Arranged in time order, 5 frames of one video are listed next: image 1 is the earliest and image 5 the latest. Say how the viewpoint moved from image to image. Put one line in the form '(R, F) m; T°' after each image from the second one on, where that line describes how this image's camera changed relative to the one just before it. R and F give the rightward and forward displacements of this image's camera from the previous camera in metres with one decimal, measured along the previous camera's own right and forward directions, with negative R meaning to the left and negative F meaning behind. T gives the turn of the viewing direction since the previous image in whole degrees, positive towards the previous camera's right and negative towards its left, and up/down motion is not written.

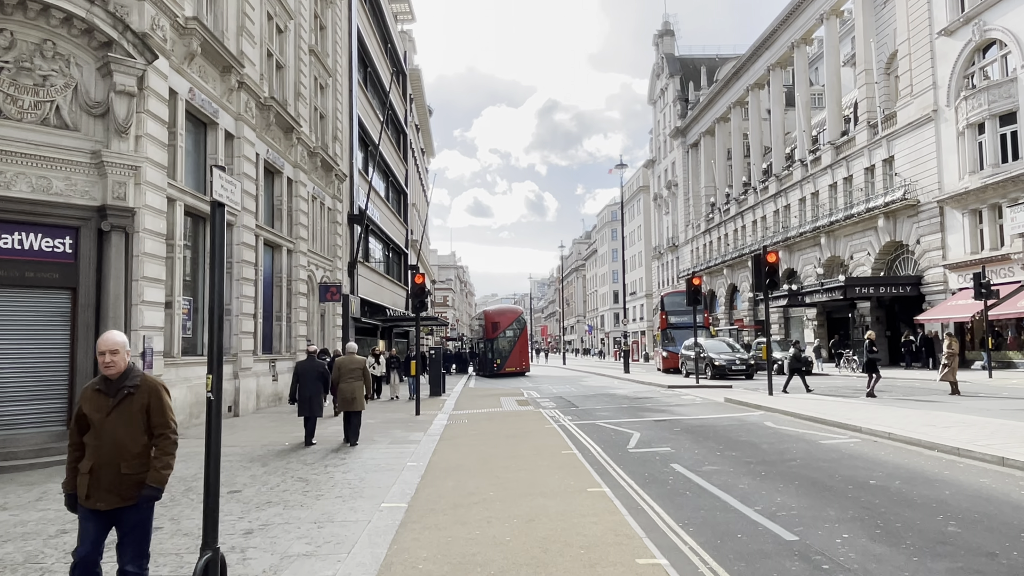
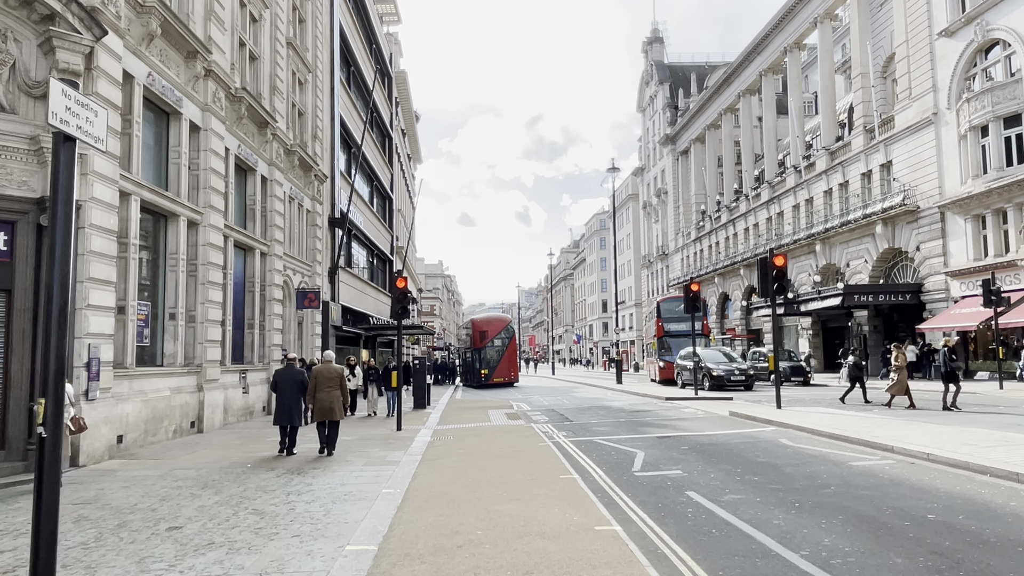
(0.0, +1.3) m; +1°
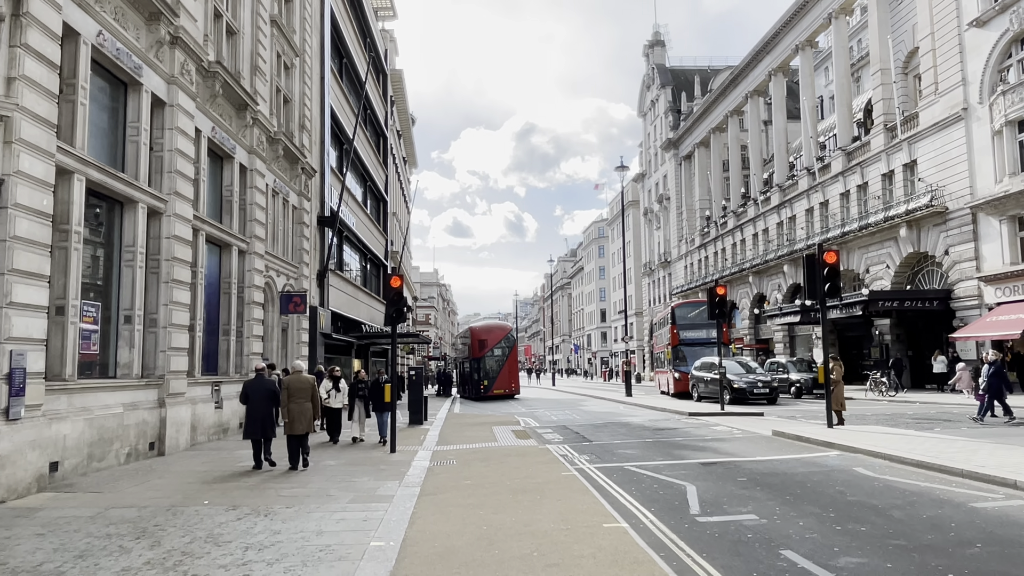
(-0.3, +2.2) m; 0°
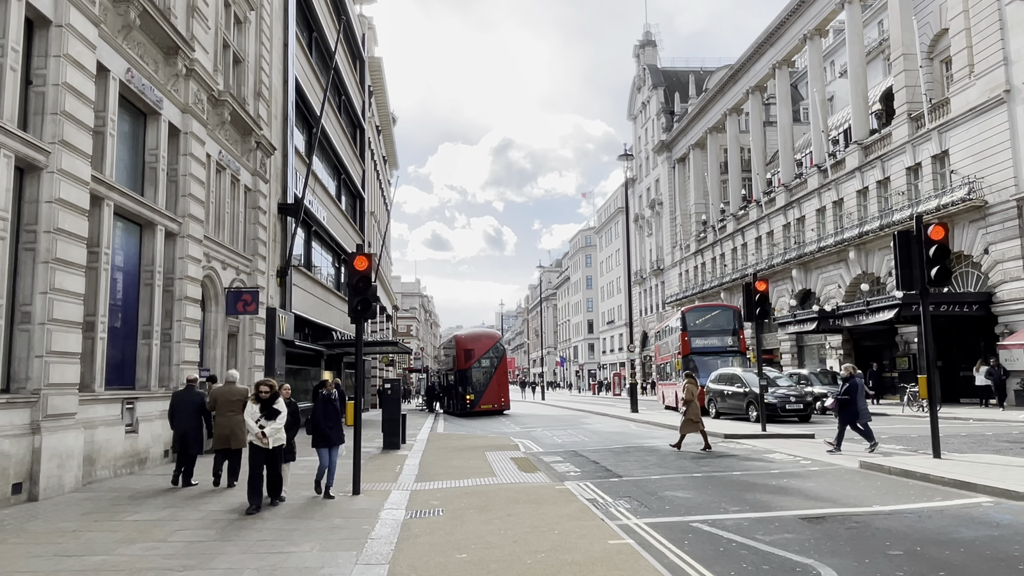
(-0.3, +3.7) m; +1°
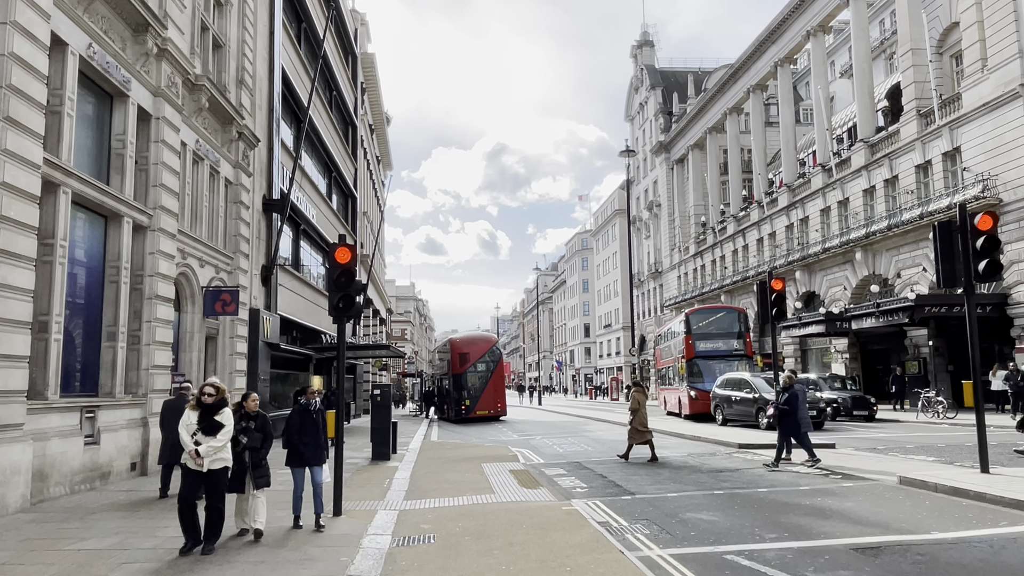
(-0.1, +1.2) m; 0°
